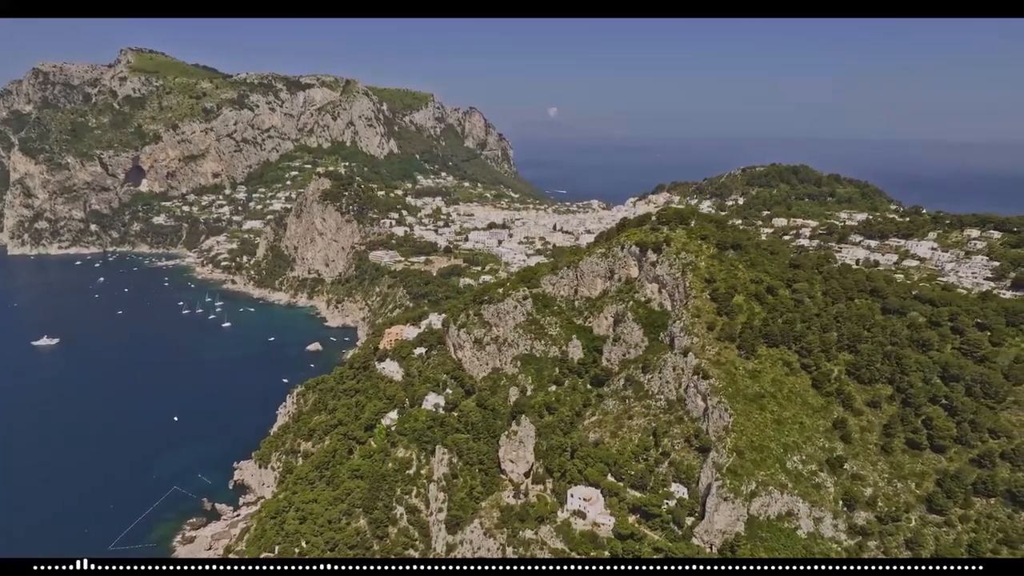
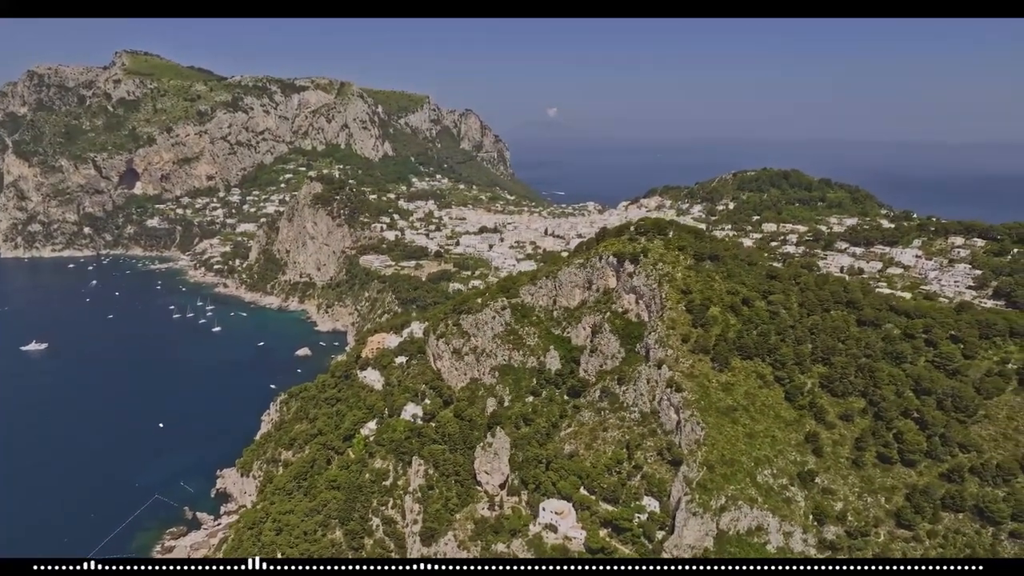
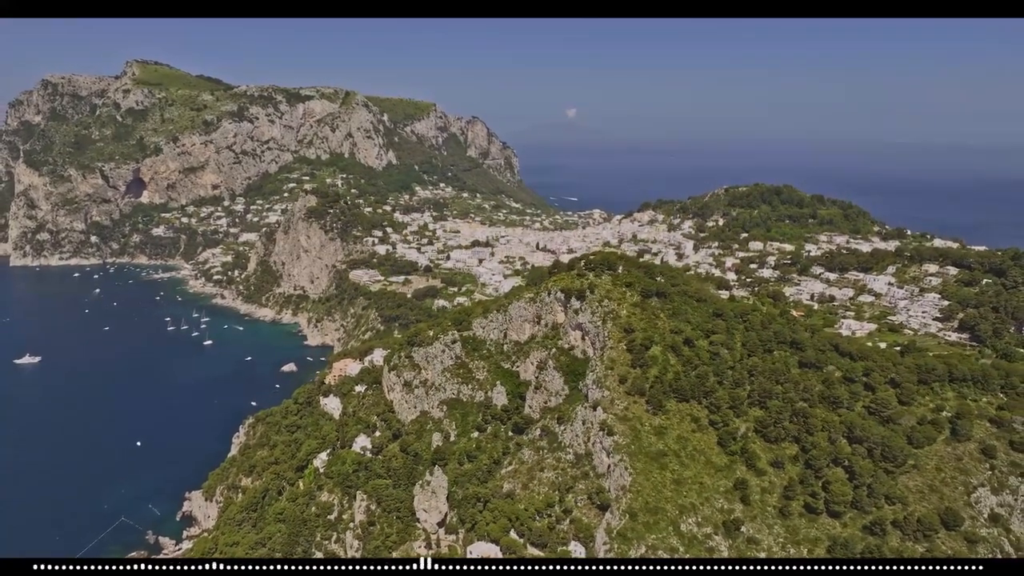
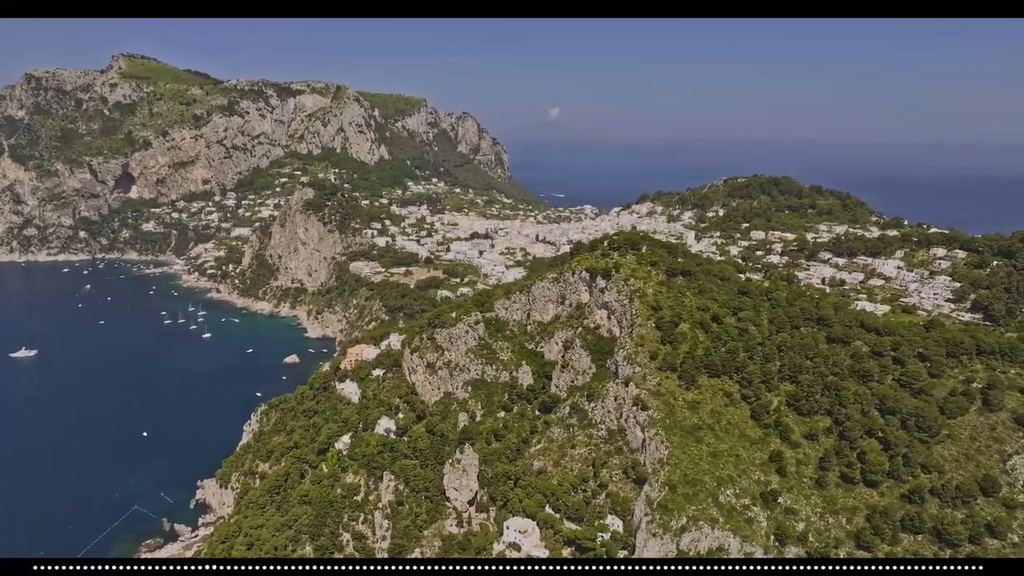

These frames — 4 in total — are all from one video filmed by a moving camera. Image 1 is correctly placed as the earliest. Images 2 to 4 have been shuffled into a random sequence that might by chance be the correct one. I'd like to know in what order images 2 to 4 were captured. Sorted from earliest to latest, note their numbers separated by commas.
2, 4, 3
